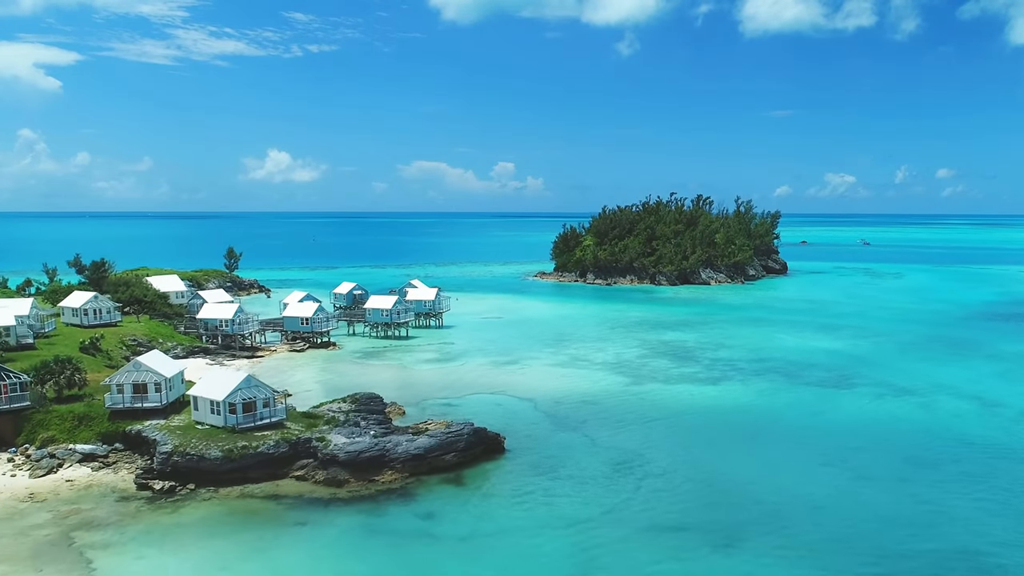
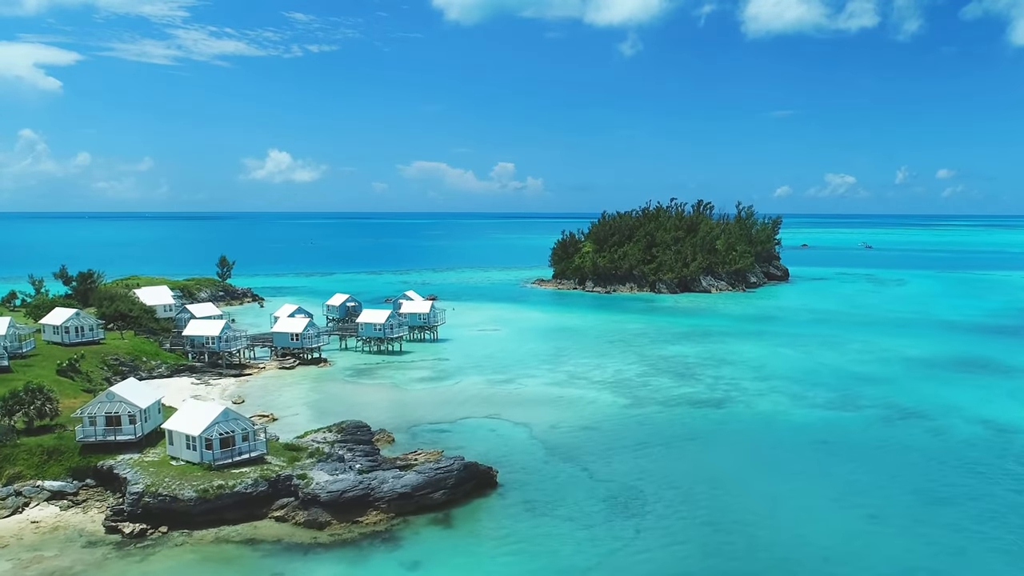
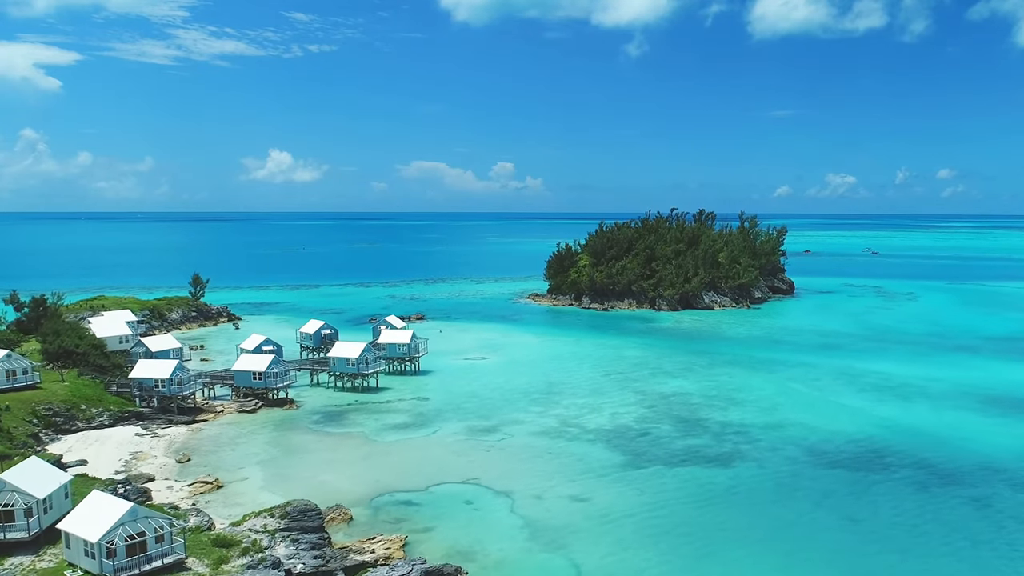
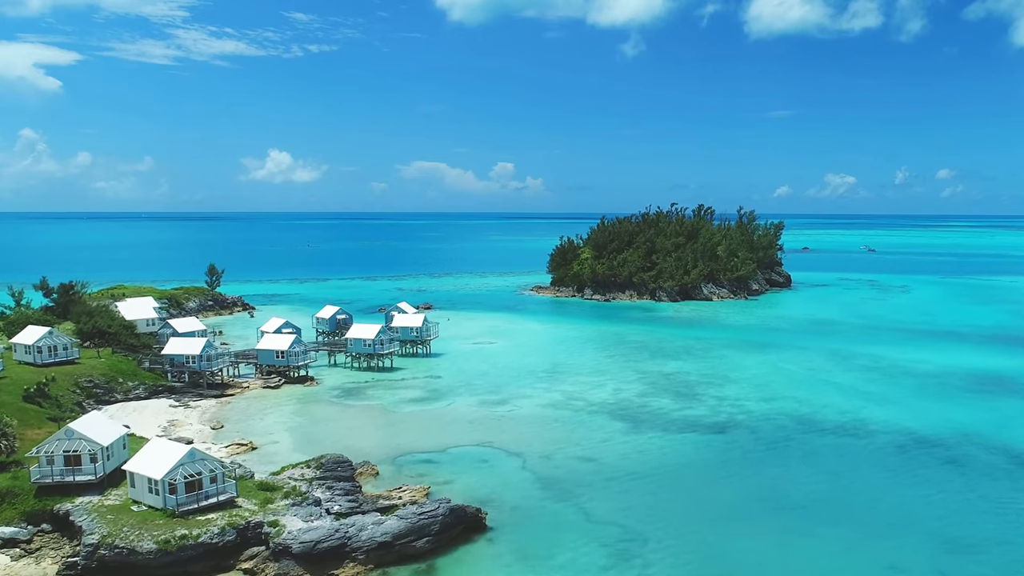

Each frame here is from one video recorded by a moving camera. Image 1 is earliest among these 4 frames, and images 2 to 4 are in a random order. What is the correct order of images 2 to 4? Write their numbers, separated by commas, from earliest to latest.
2, 4, 3
